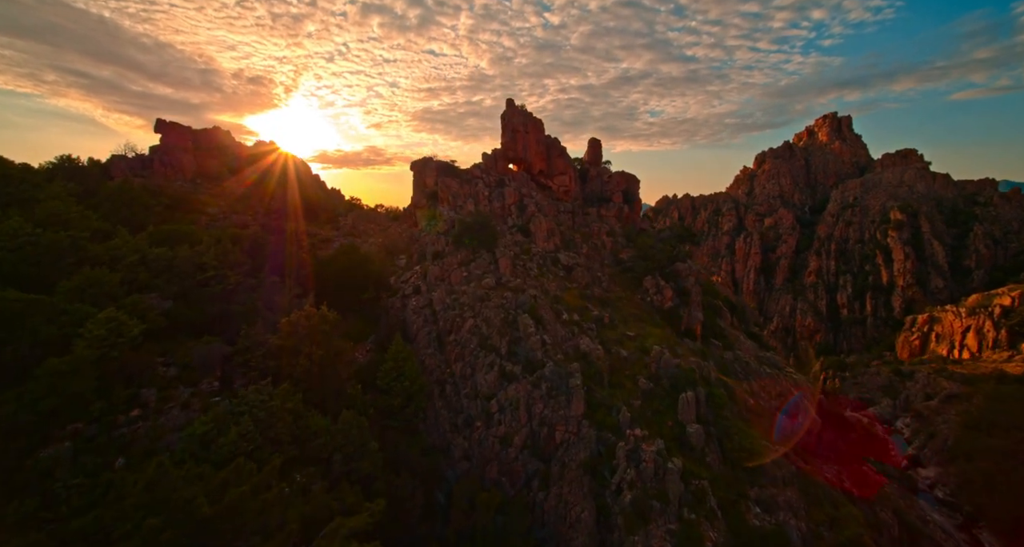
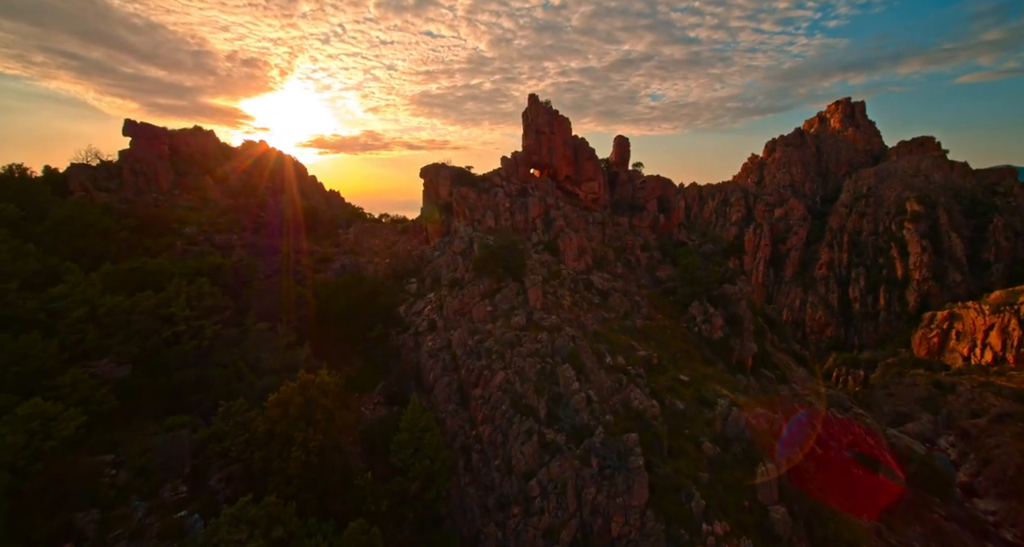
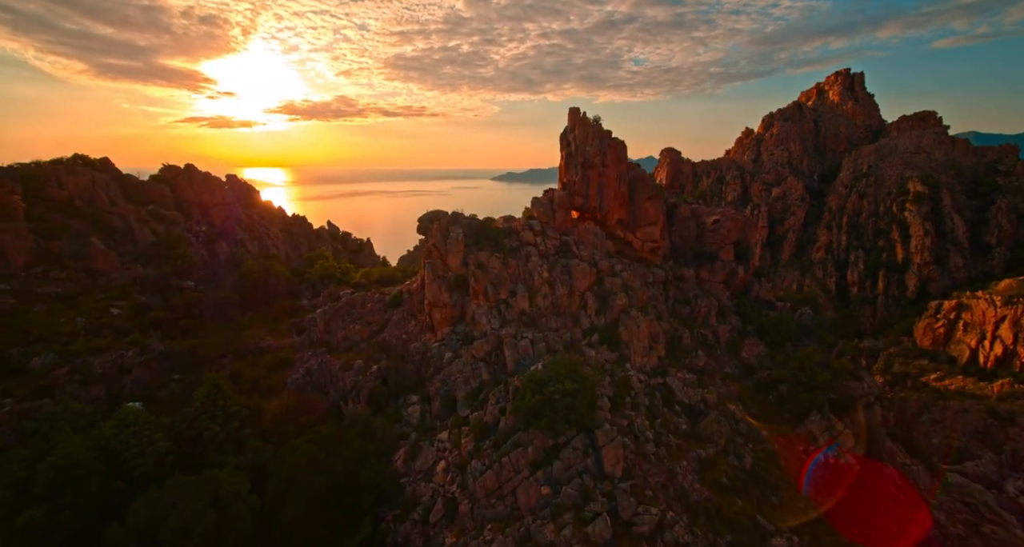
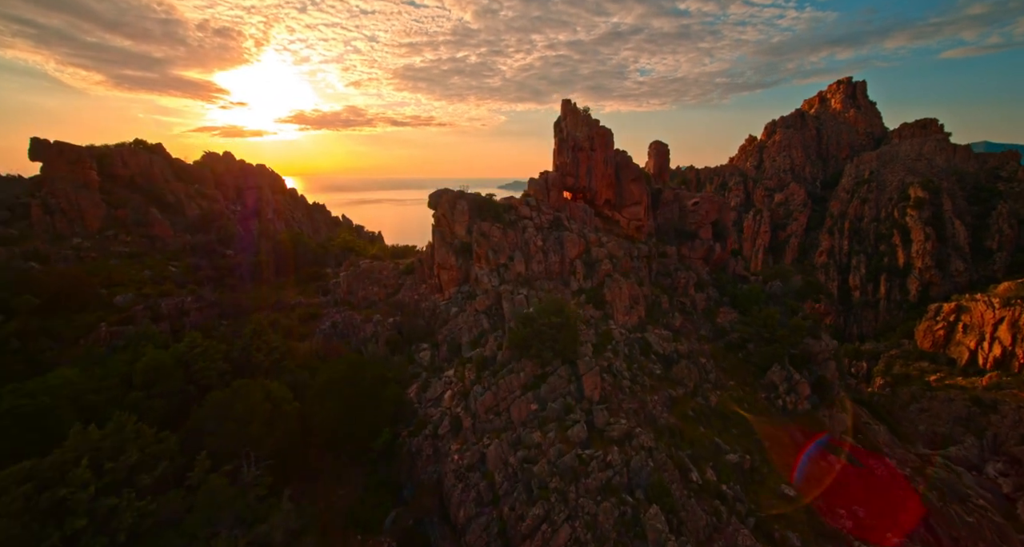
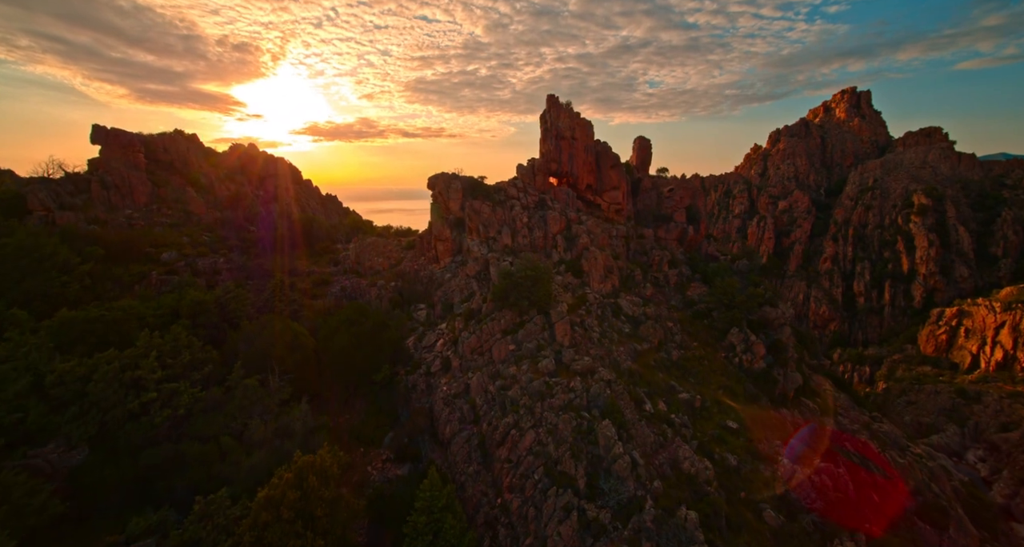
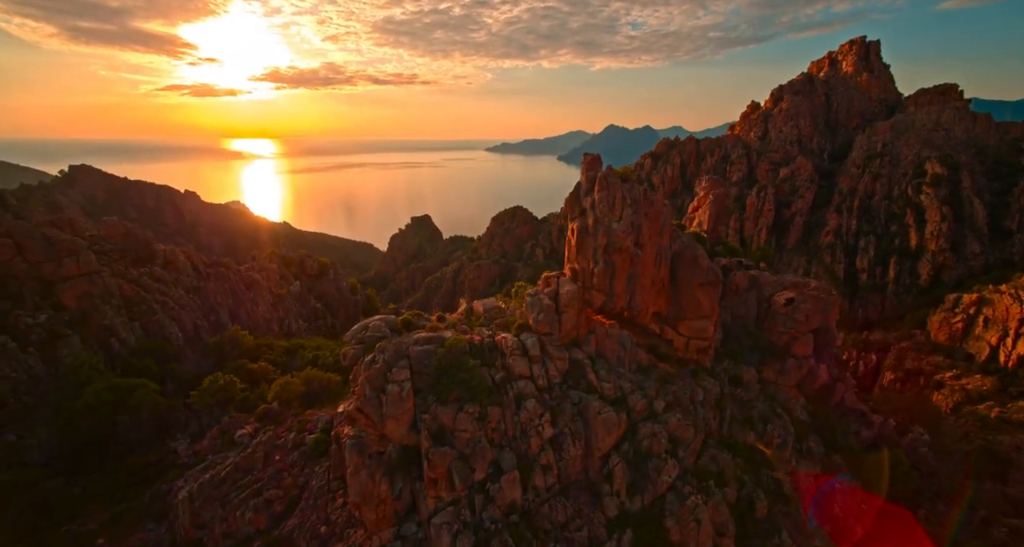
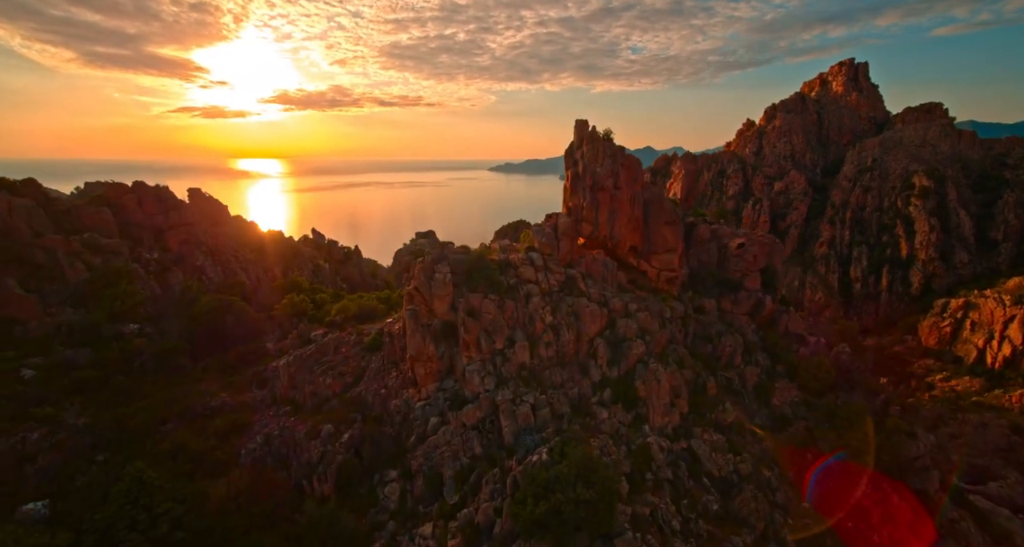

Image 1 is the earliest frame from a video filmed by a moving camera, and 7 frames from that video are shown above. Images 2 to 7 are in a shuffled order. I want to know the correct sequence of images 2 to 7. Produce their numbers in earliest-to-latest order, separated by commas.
2, 5, 4, 3, 7, 6
